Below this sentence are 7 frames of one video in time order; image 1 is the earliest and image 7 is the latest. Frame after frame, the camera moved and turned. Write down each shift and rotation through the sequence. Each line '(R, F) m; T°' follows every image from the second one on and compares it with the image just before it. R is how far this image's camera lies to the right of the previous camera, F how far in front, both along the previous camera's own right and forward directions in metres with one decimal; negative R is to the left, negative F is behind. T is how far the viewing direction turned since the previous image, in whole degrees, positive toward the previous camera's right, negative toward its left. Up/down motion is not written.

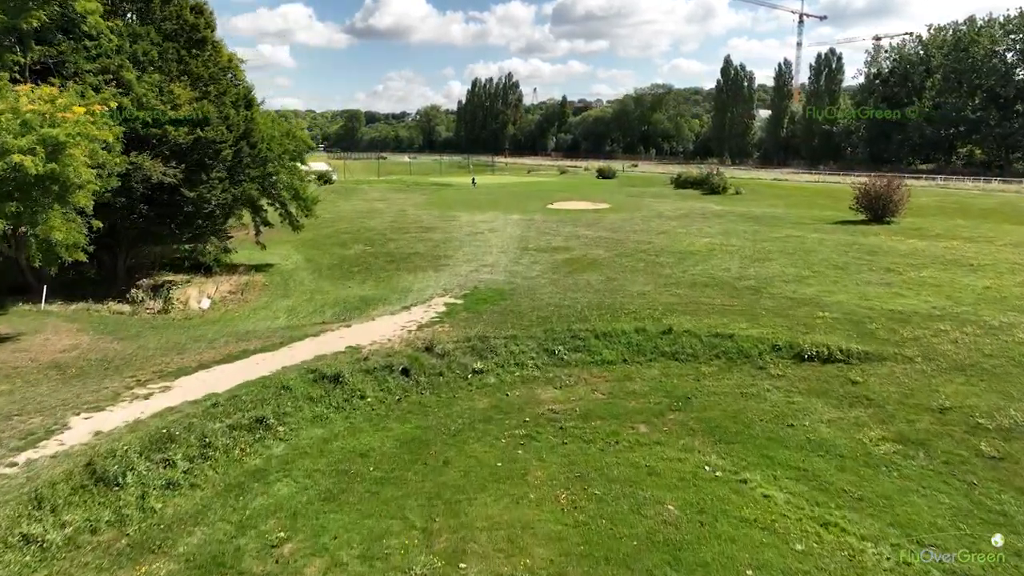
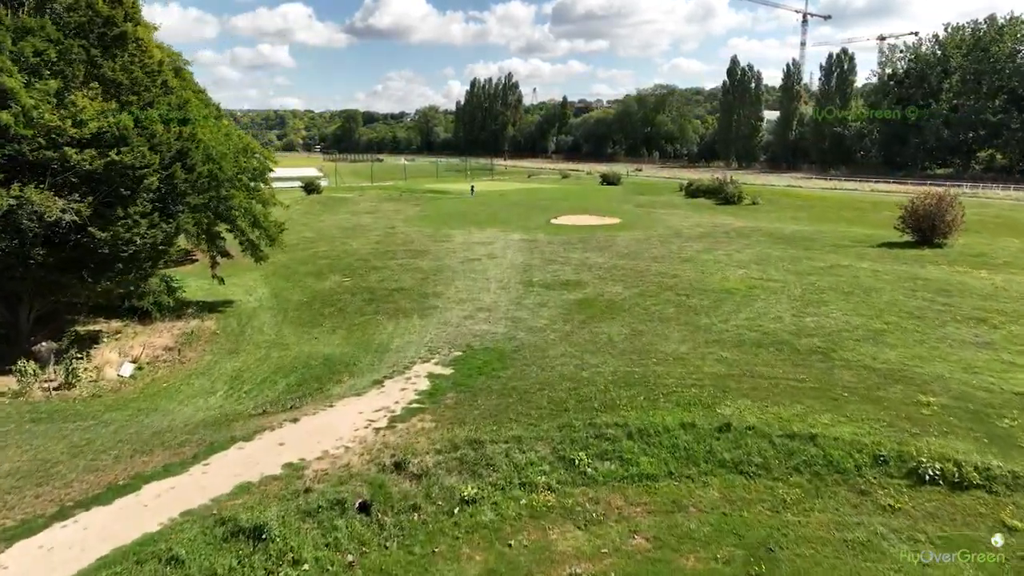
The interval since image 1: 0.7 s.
(-0.1, +3.9) m; 0°
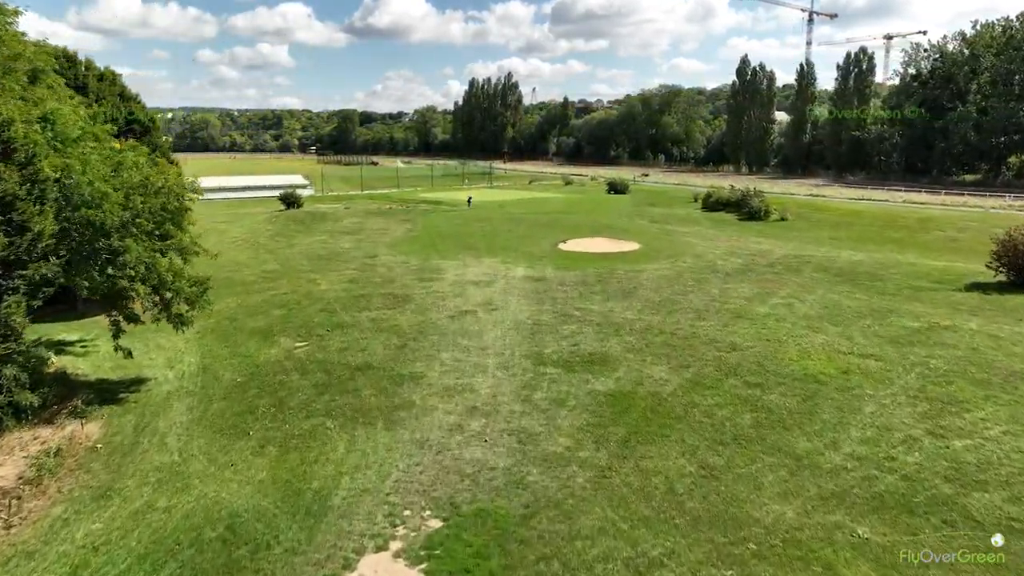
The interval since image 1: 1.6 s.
(-0.1, +5.5) m; 0°
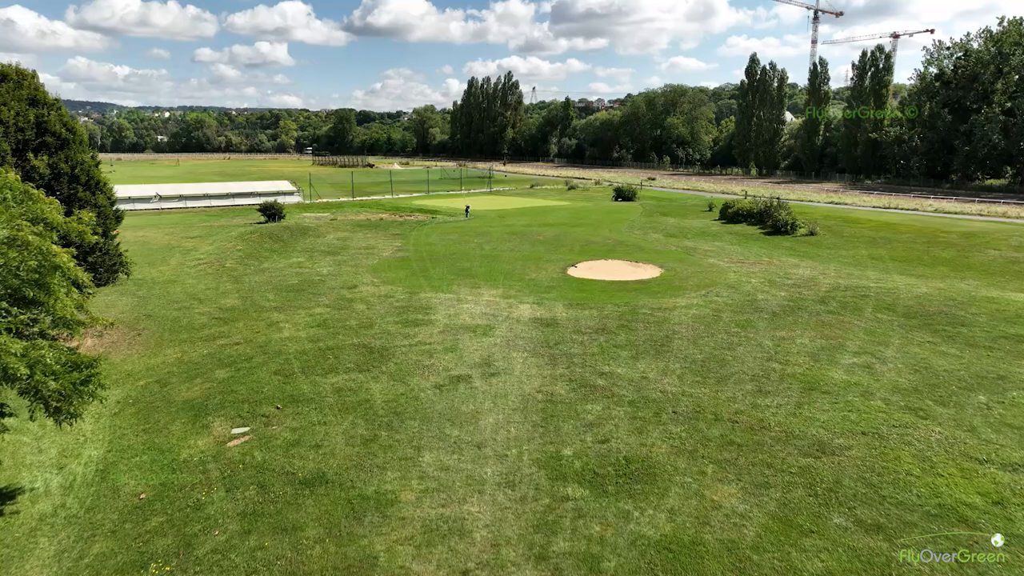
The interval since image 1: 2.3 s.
(-0.1, +4.5) m; 0°
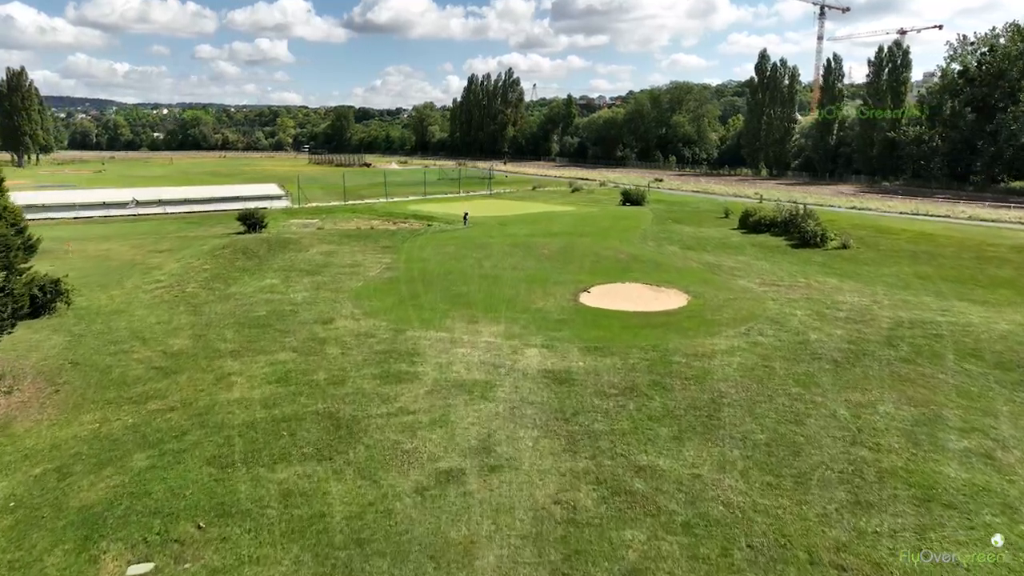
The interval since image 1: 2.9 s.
(-0.1, +4.1) m; 0°
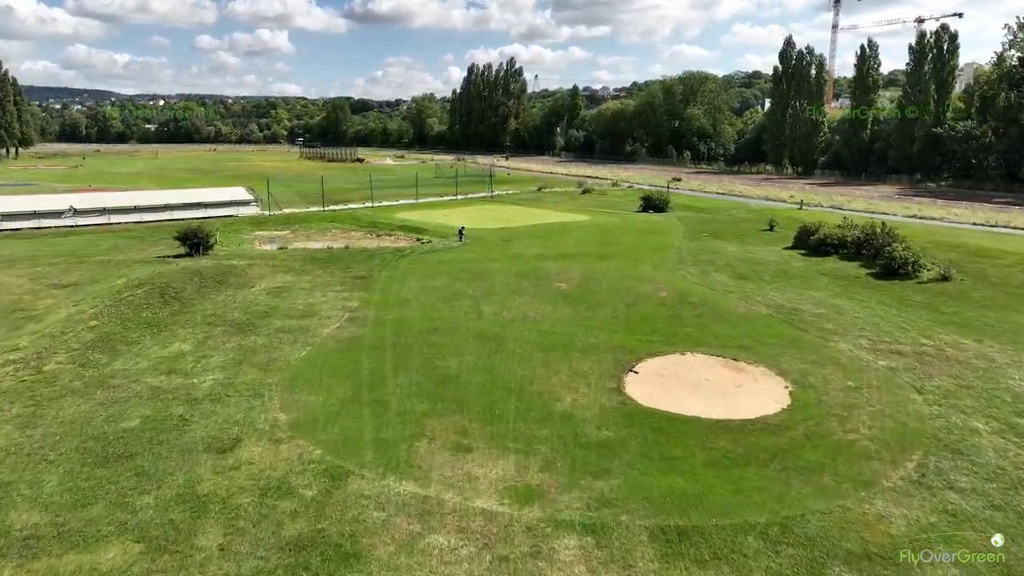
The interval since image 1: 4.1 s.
(-0.3, +8.9) m; 0°
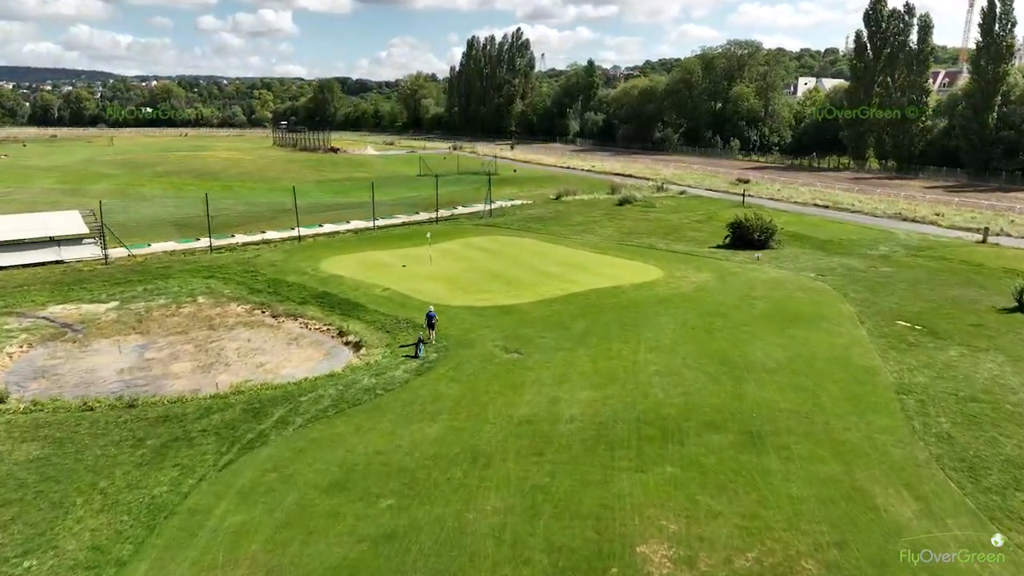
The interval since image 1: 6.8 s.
(-0.3, +23.8) m; 0°
